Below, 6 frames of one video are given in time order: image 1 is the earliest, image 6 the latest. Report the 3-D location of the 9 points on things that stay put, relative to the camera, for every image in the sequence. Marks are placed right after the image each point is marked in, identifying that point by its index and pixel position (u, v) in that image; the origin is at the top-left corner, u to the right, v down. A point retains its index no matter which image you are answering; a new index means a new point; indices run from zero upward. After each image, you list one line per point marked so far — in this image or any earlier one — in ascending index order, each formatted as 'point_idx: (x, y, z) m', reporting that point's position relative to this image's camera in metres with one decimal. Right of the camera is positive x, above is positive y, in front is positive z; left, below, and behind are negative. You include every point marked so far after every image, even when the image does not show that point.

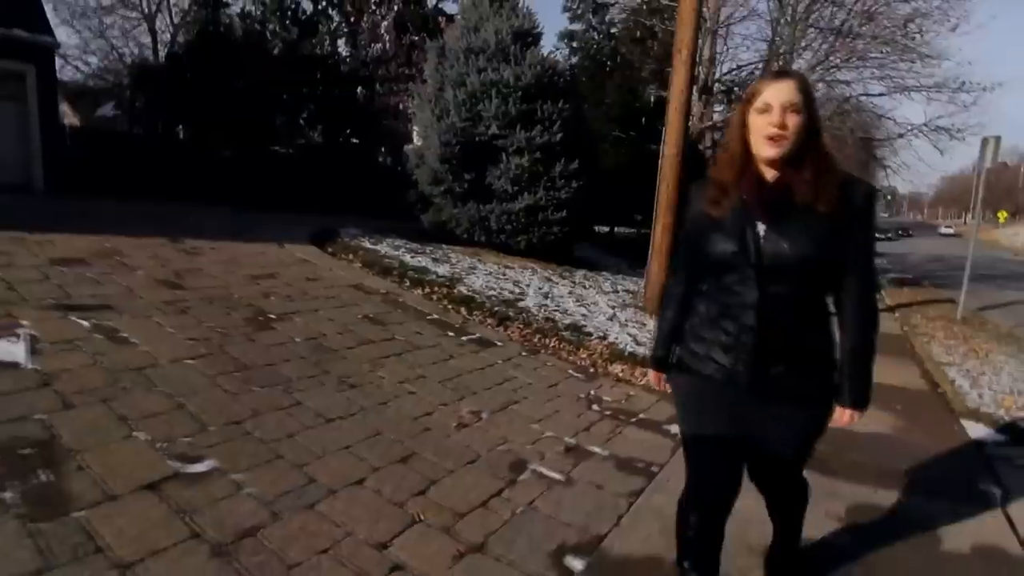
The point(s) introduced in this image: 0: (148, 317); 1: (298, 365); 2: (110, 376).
0: (-3.2, -0.3, +4.8) m
1: (-1.7, -0.6, +4.5) m
2: (-2.7, -0.6, +3.7) m
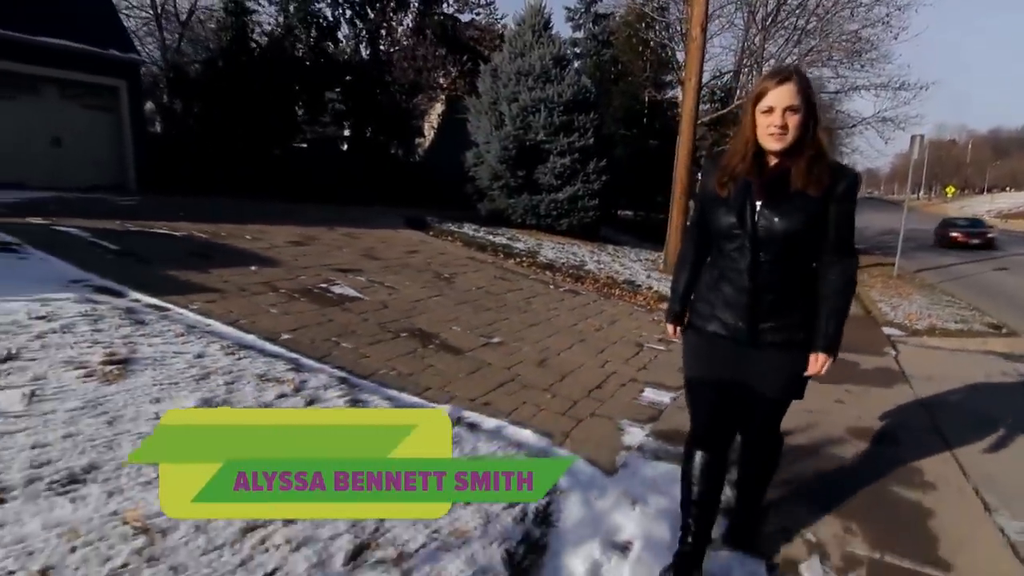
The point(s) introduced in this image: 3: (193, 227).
0: (-1.8, +0.2, +7.6) m
1: (-0.3, -0.2, +7.3) m
2: (-1.2, -0.2, +6.5) m
3: (-4.9, +0.9, +8.4) m
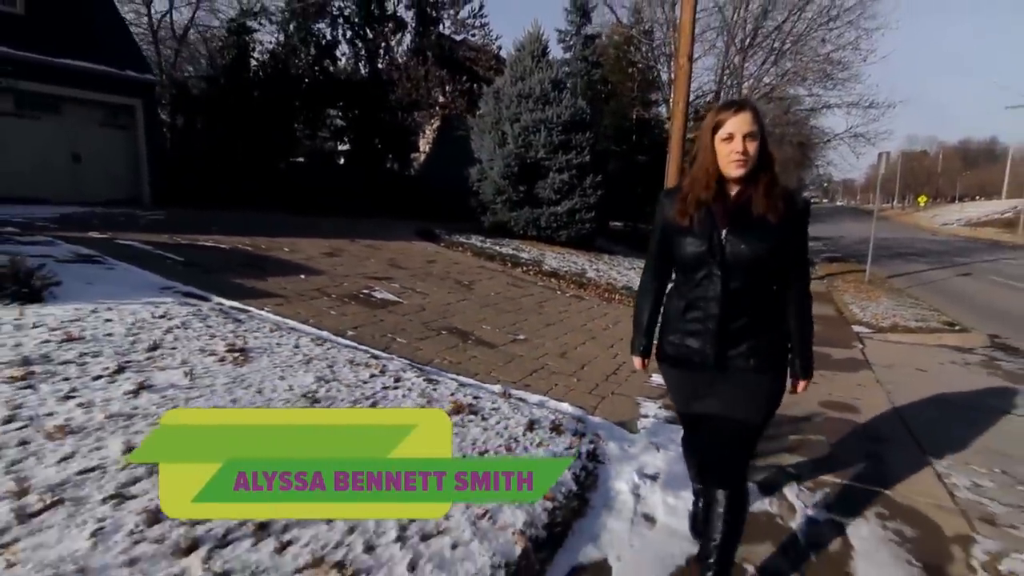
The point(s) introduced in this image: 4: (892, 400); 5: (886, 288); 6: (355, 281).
0: (-1.5, +0.1, +8.4) m
1: (-0.1, -0.3, +8.3) m
2: (-0.9, -0.3, +7.4) m
3: (-4.7, +0.8, +9.2) m
4: (+4.0, -1.2, +5.7) m
5: (+10.2, 0.0, +14.7) m
6: (-2.3, +0.1, +7.9) m
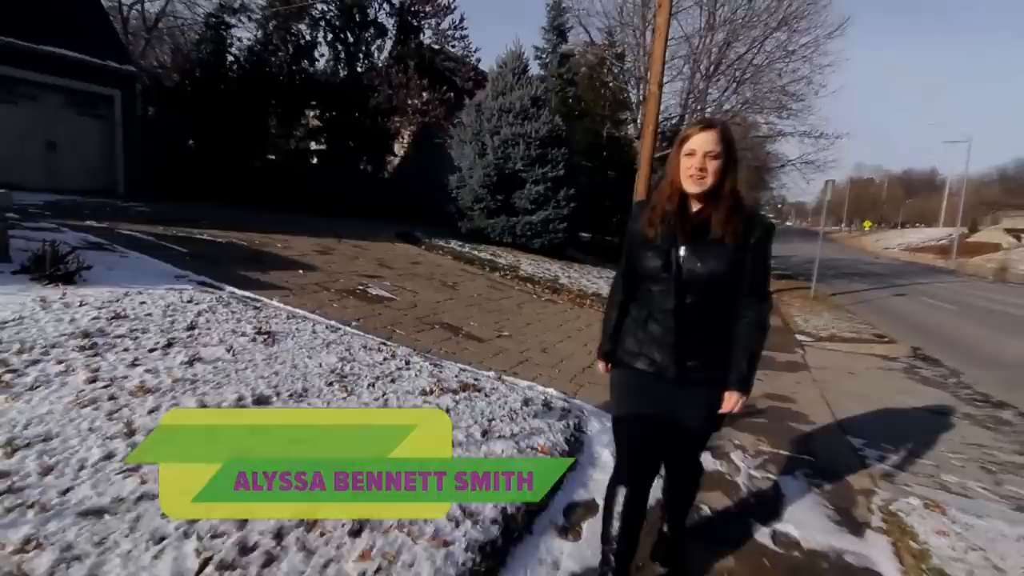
0: (-1.8, +0.1, +9.0) m
1: (-0.4, -0.3, +9.0) m
2: (-1.2, -0.2, +8.0) m
3: (-5.0, +0.9, +9.6) m
4: (+3.9, -1.3, +6.7) m
5: (+9.4, -0.5, +16.1) m
6: (-2.5, +0.2, +8.4) m
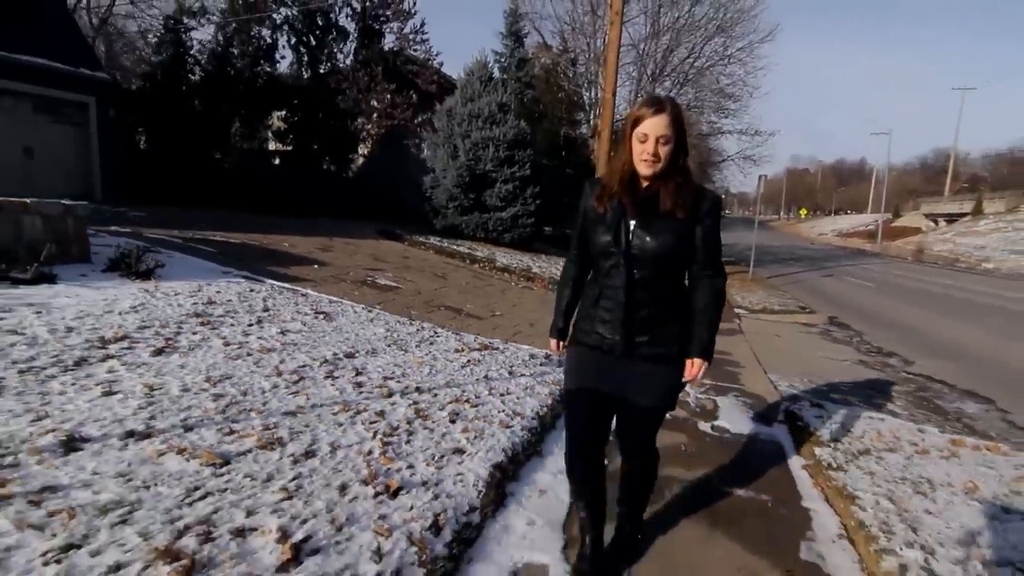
0: (-2.1, +0.3, +10.3) m
1: (-0.6, -0.1, +10.4) m
2: (-1.4, -0.1, +9.4) m
3: (-5.4, +1.0, +10.6) m
4: (+3.8, -1.0, +8.5) m
5: (+8.5, +0.1, +18.3) m
6: (-2.8, +0.3, +9.7) m
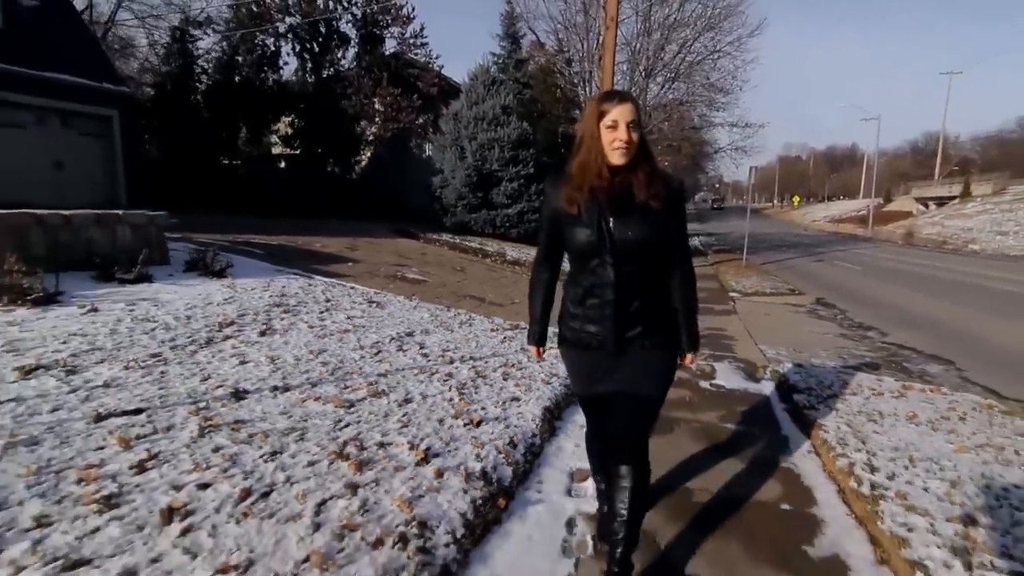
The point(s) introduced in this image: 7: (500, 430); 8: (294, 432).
0: (-1.8, +0.4, +11.3) m
1: (-0.3, +0.1, +11.4) m
2: (-1.0, +0.1, +10.4) m
3: (-5.1, +1.1, +11.6) m
4: (+4.1, -0.7, +9.5) m
5: (+8.8, +0.6, +19.4) m
6: (-2.5, +0.4, +10.7) m
7: (-0.1, -1.0, +3.9) m
8: (-1.4, -0.9, +3.5) m
